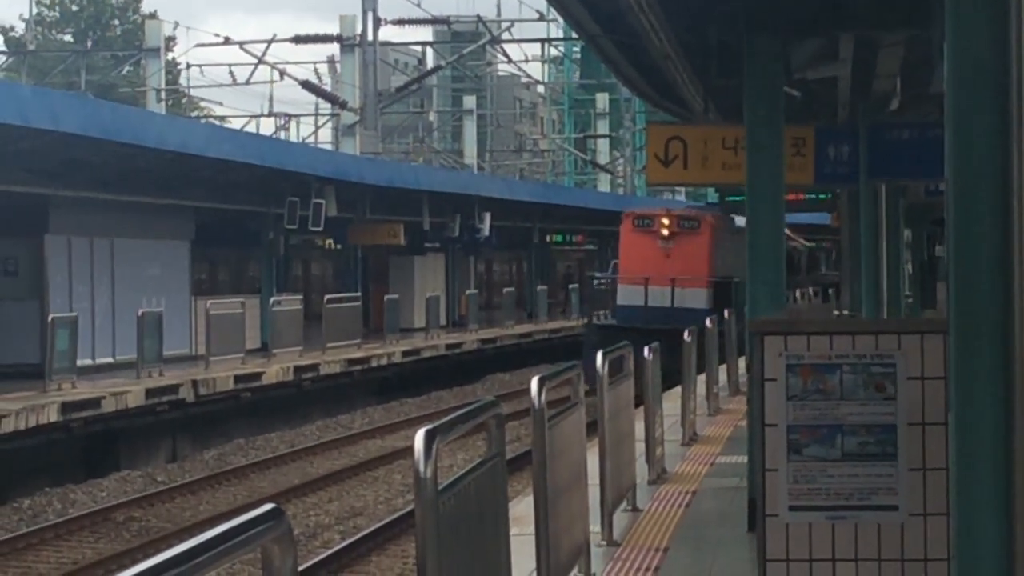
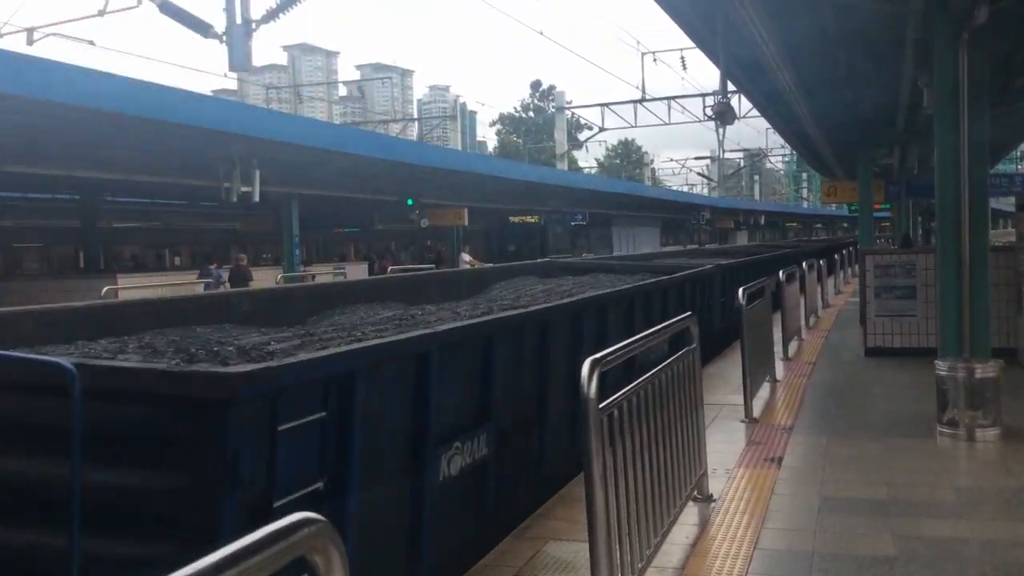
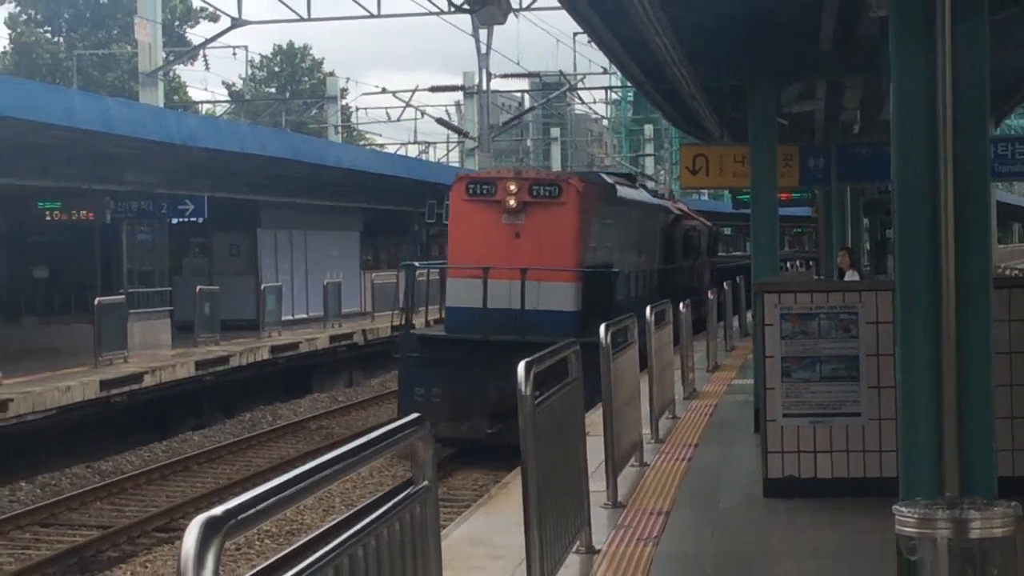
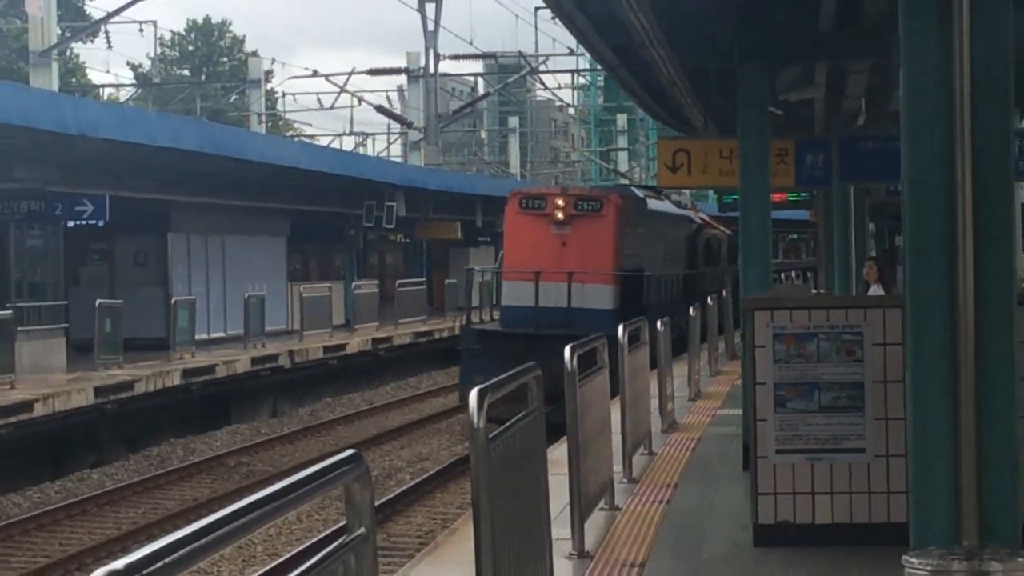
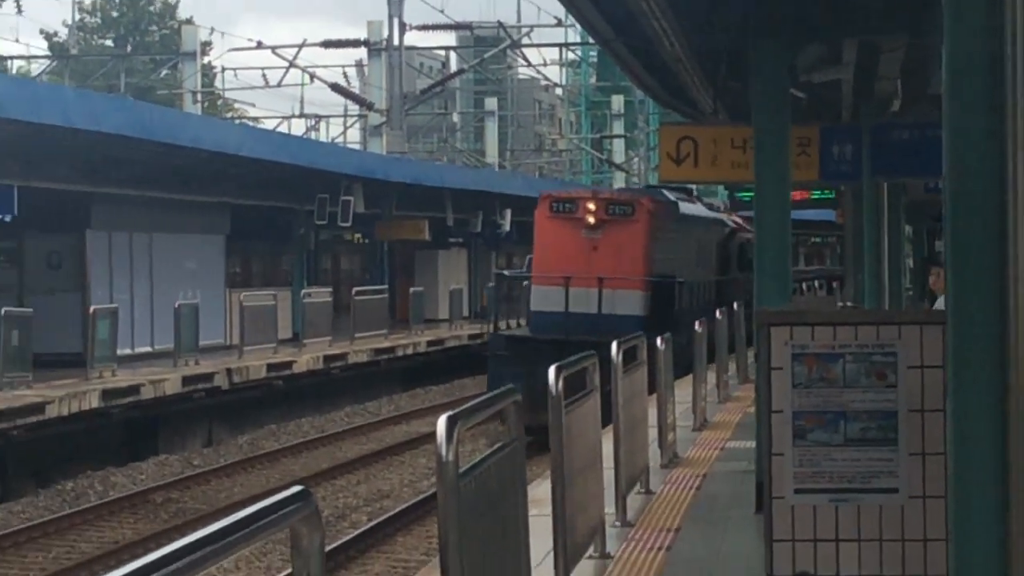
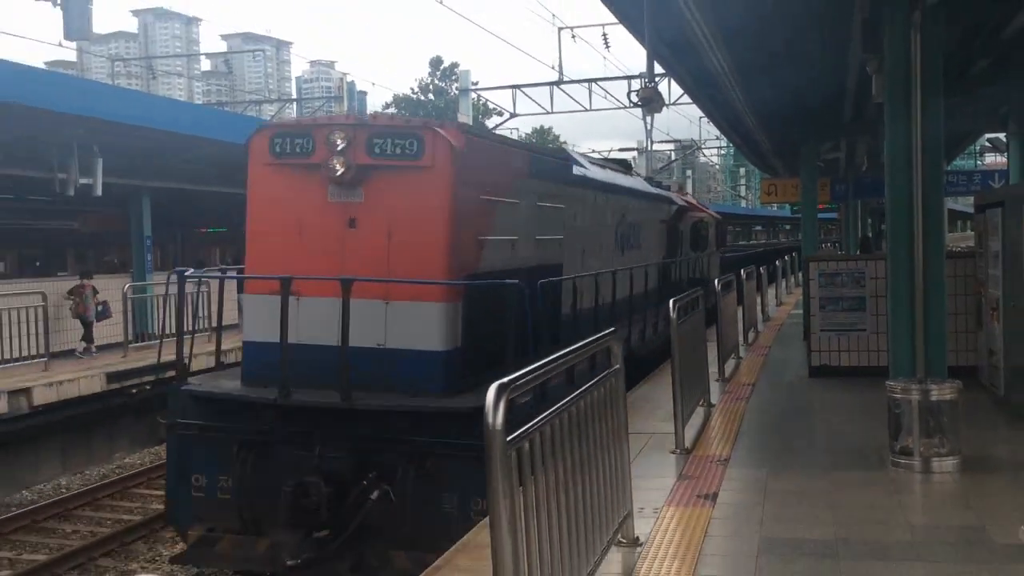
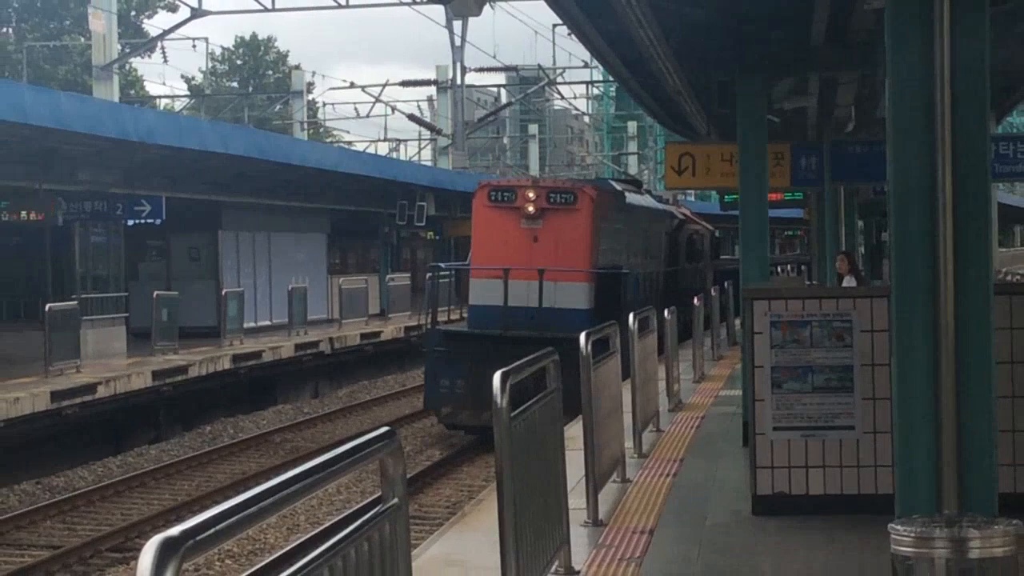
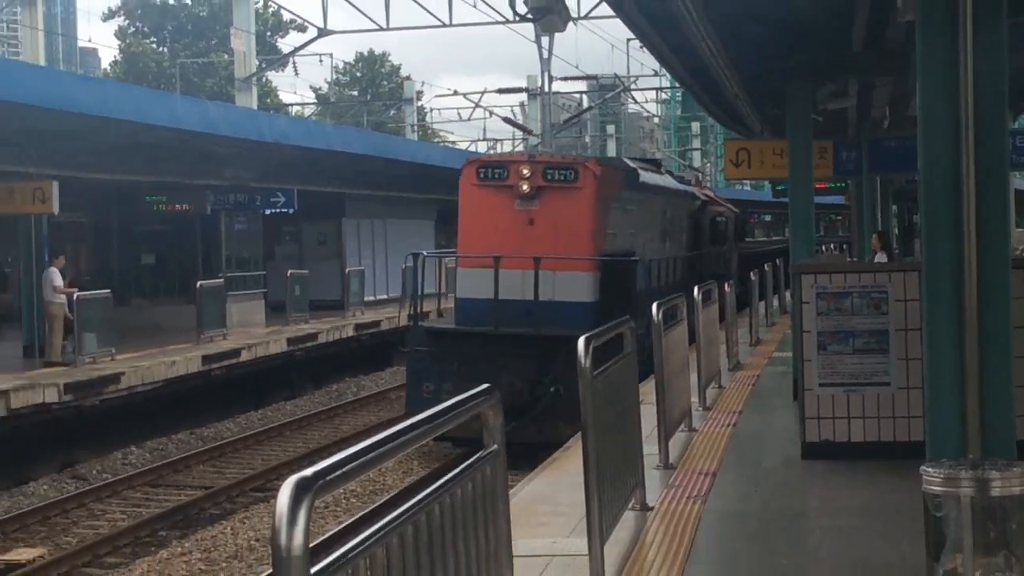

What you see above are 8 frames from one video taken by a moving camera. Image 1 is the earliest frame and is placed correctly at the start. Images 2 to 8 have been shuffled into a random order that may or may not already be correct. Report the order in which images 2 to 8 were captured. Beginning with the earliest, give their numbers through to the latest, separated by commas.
5, 4, 7, 3, 8, 6, 2
